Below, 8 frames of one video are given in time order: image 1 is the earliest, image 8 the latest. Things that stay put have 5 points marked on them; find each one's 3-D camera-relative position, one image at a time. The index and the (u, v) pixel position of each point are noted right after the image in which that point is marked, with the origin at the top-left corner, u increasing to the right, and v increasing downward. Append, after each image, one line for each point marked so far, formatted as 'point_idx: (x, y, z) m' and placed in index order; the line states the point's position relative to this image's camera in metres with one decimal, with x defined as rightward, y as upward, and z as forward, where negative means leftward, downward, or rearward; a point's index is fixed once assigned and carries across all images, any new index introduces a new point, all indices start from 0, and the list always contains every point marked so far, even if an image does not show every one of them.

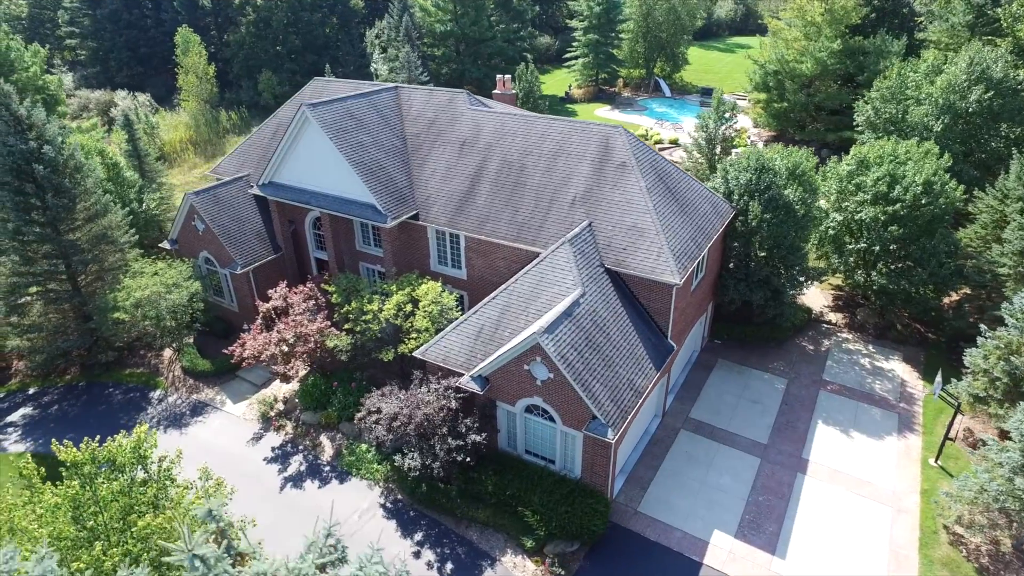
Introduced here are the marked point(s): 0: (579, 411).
0: (+2.2, -3.9, +20.1) m
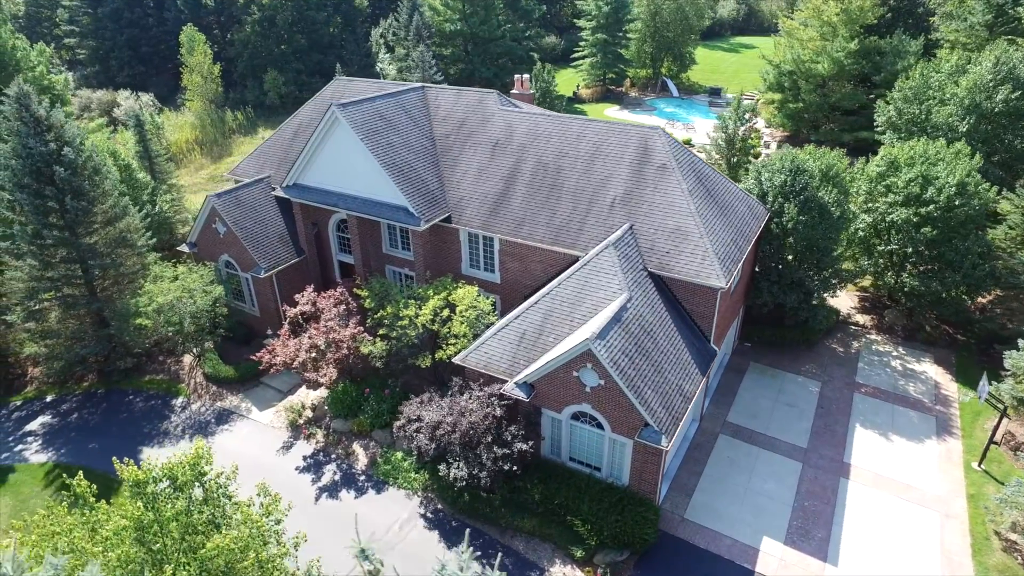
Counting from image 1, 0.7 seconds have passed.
0: (+3.8, -4.1, +19.8) m
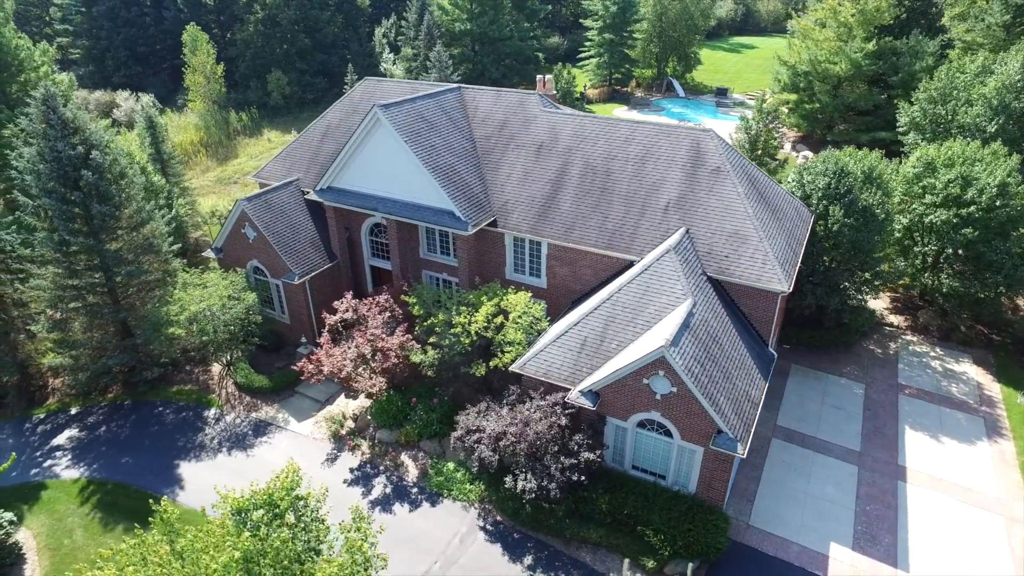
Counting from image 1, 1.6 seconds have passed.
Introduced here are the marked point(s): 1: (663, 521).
0: (+5.9, -4.3, +19.4) m
1: (+4.9, -7.4, +19.8) m
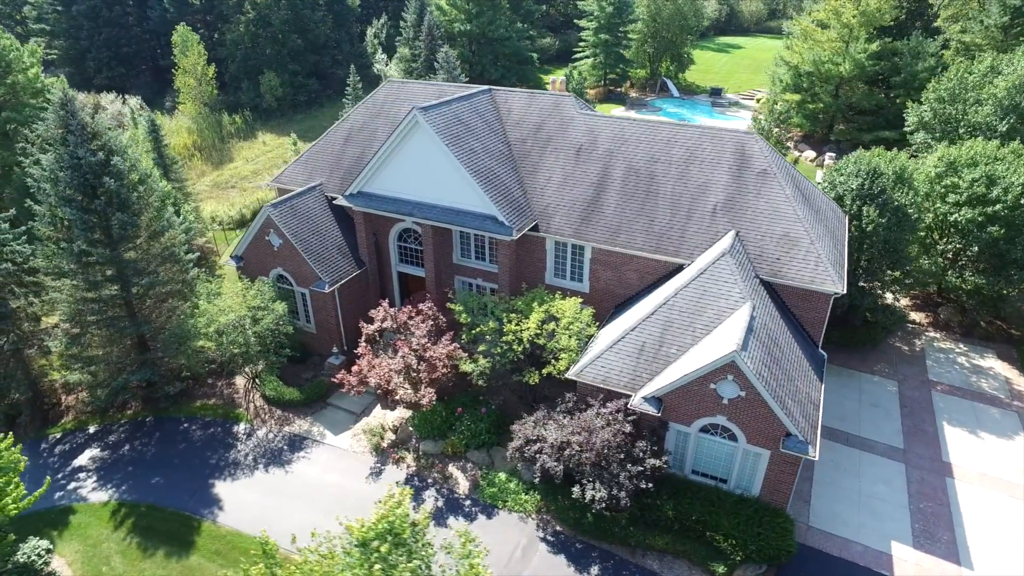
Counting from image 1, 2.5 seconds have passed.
0: (+8.1, -4.4, +19.3) m
1: (+7.0, -7.5, +19.7) m
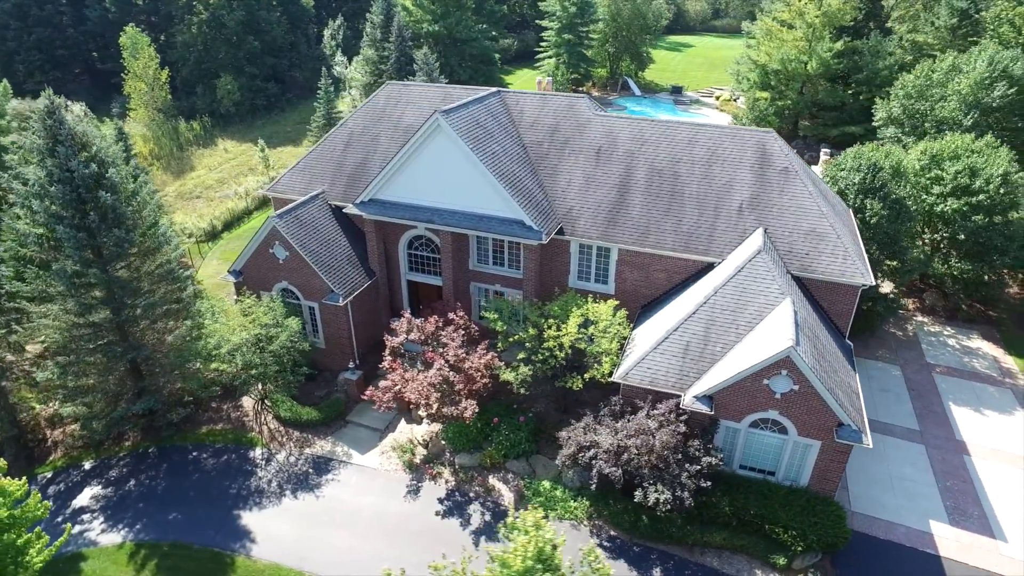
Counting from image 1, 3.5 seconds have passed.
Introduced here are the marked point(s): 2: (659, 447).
0: (+9.9, -4.2, +19.8) m
1: (+9.0, -7.4, +20.1) m
2: (+4.7, -5.1, +19.8) m
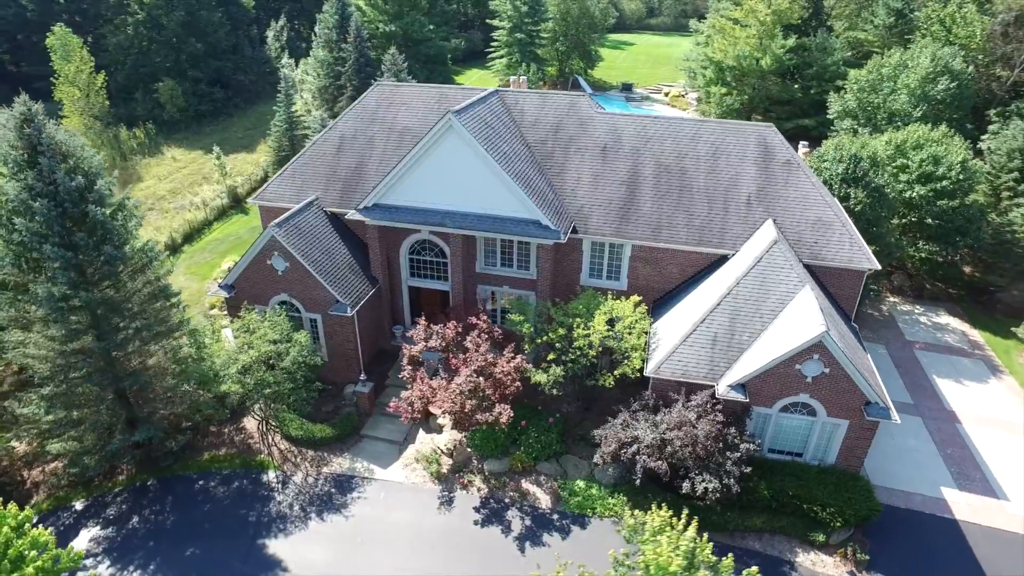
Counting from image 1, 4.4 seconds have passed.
0: (+11.3, -3.7, +20.7) m
1: (+10.5, -7.0, +20.8) m
2: (+6.2, -4.8, +20.1) m
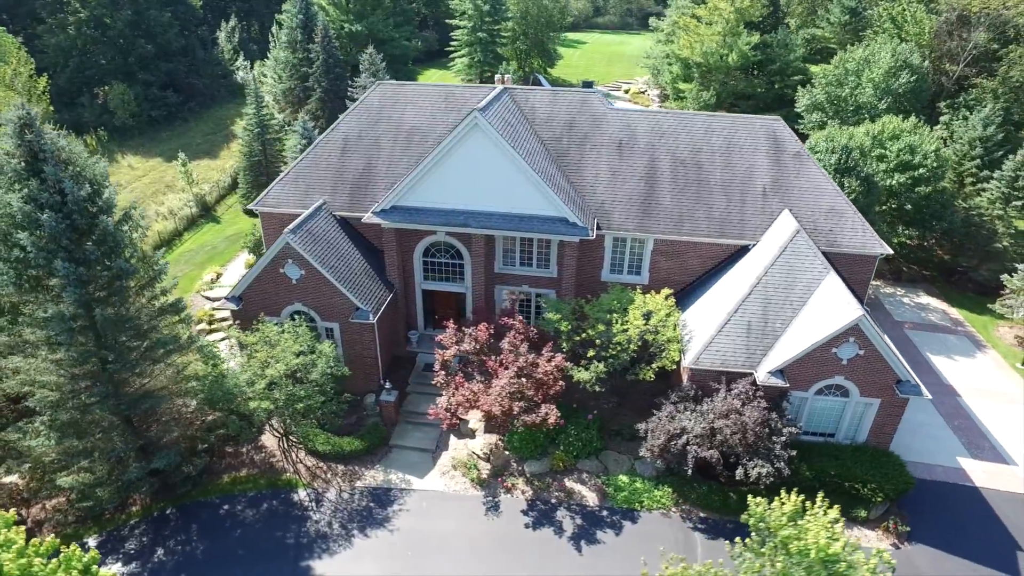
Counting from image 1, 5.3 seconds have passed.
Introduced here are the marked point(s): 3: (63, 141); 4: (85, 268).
0: (+12.9, -3.2, +21.5) m
1: (+12.3, -6.4, +21.6) m
2: (+7.9, -4.5, +20.5) m
3: (-14.0, +4.6, +19.5) m
4: (-13.7, +0.6, +19.8) m
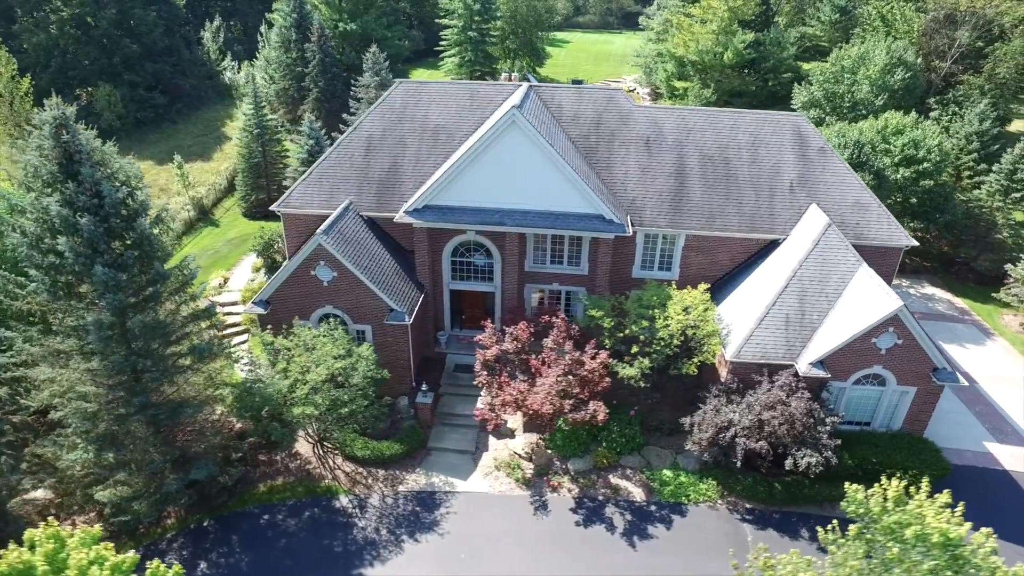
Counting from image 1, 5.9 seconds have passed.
0: (+14.6, -2.8, +22.0) m
1: (+14.0, -6.1, +22.1) m
2: (+9.6, -4.3, +20.7) m
3: (-12.4, +4.4, +18.8) m
4: (-12.0, +0.4, +19.1) m
